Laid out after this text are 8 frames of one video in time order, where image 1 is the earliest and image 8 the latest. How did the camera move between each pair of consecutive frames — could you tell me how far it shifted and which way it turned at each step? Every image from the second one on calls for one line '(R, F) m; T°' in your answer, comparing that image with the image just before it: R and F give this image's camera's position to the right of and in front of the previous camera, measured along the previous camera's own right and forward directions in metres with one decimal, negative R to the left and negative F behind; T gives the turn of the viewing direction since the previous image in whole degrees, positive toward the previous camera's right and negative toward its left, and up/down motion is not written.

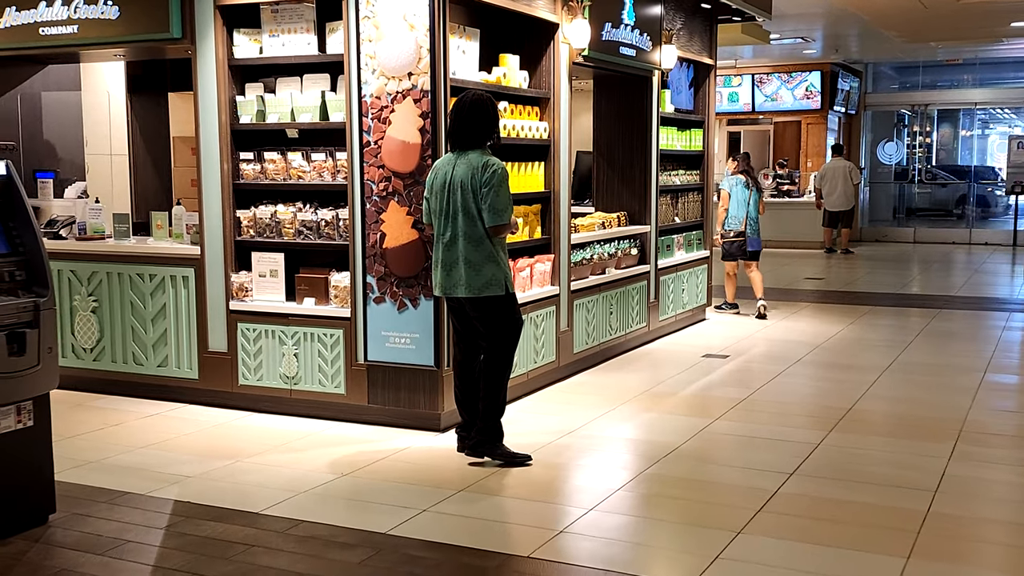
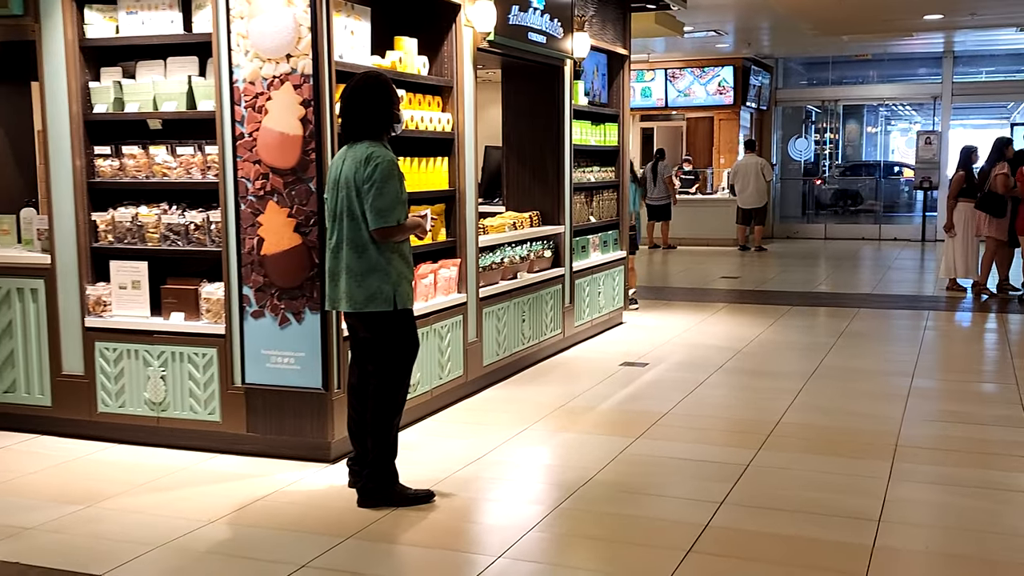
(+0.1, +0.5) m; +5°
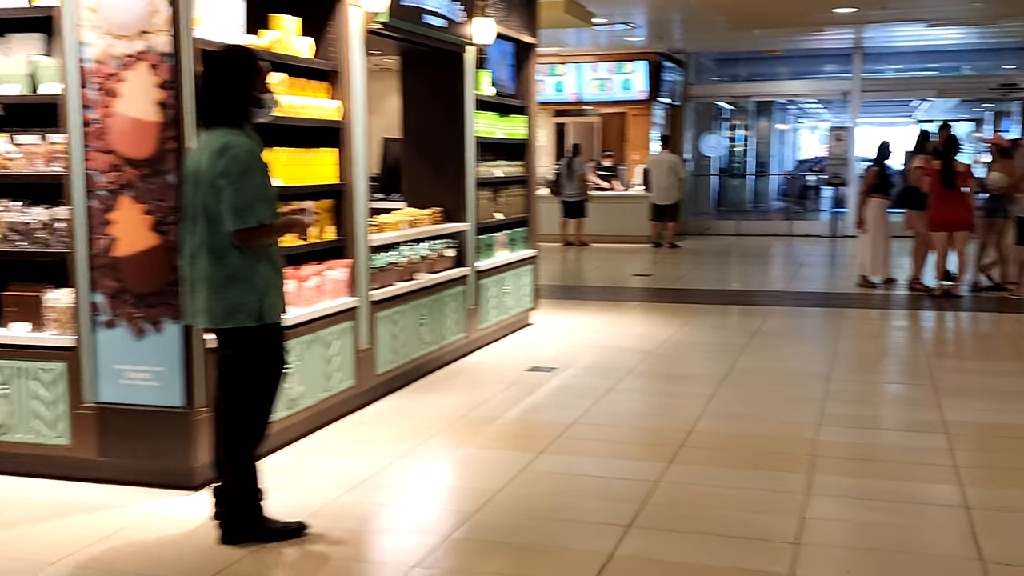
(+0.1, +0.3) m; +5°
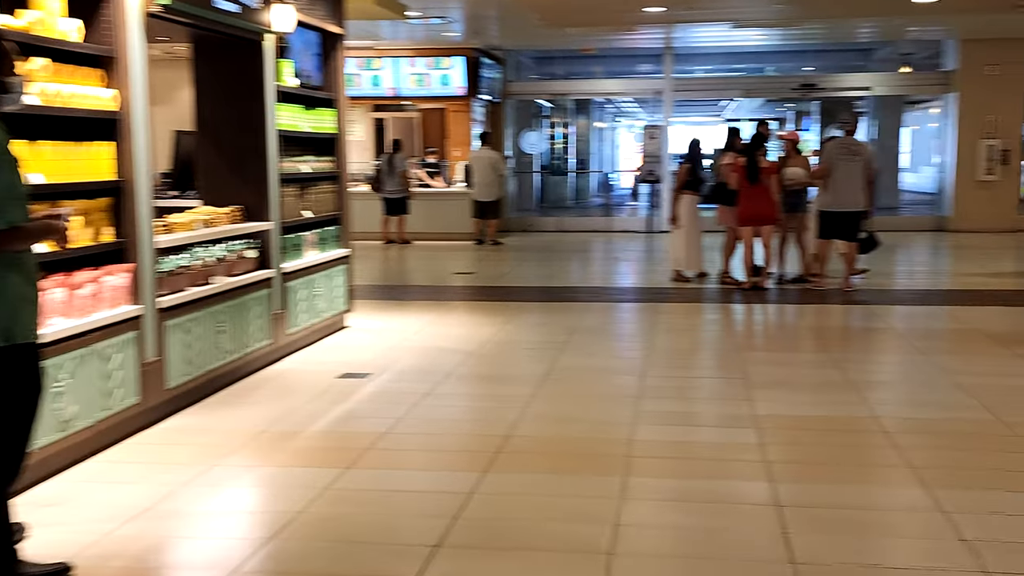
(+0.1, +0.2) m; +10°
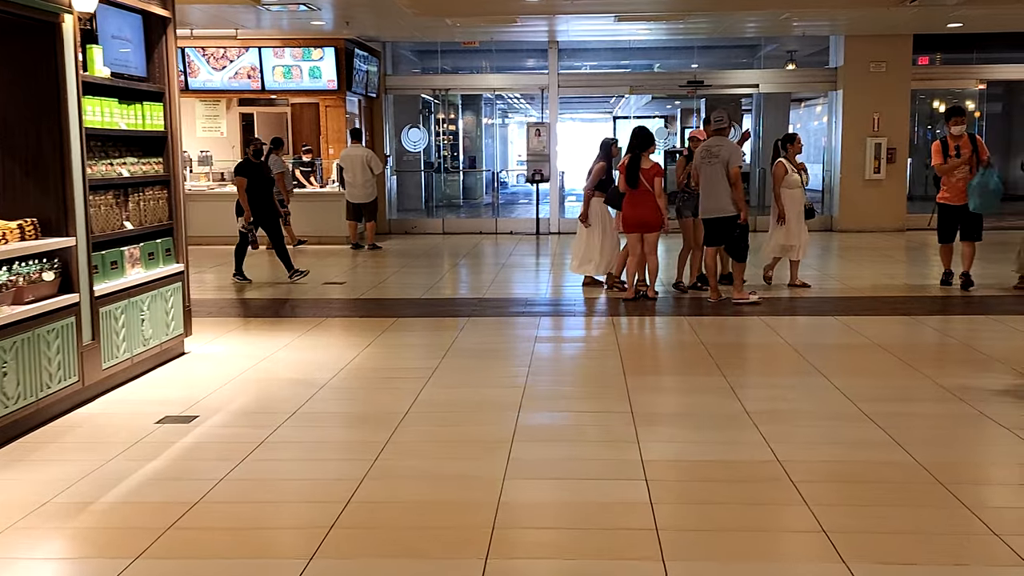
(+0.2, +0.7) m; +6°
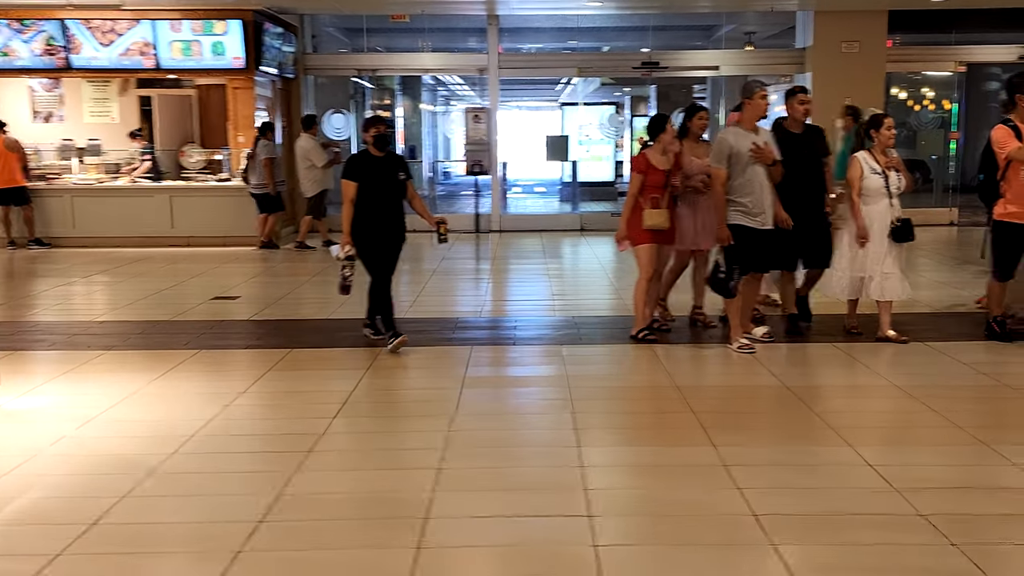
(+0.1, +1.4) m; +3°
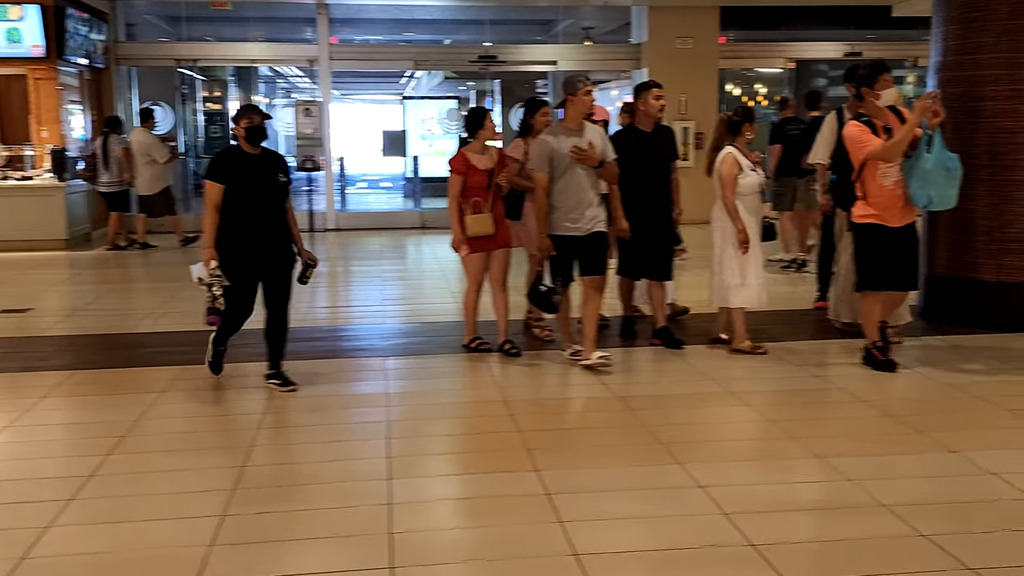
(+0.2, +0.4) m; +8°
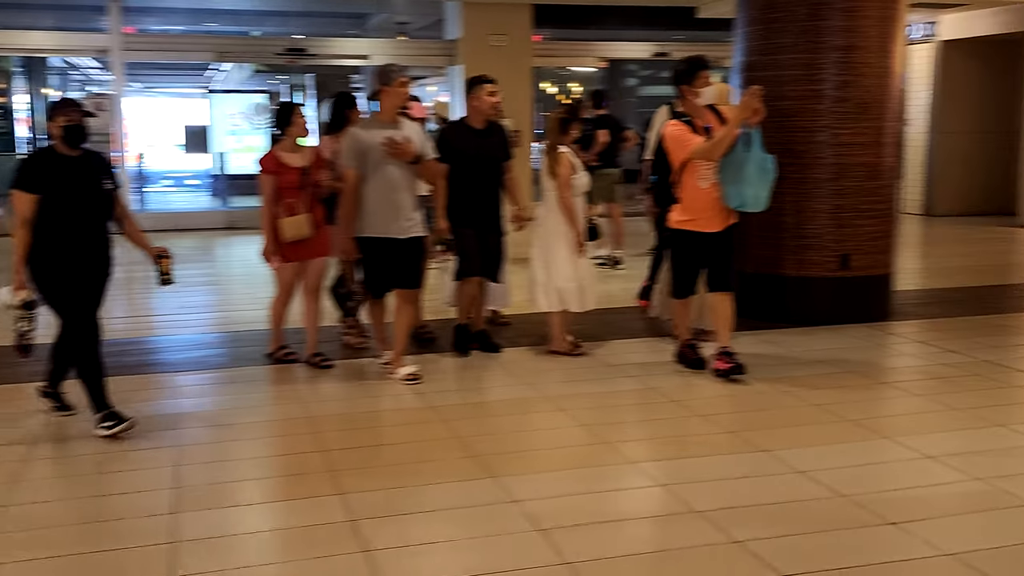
(+0.1, +0.2) m; +10°
